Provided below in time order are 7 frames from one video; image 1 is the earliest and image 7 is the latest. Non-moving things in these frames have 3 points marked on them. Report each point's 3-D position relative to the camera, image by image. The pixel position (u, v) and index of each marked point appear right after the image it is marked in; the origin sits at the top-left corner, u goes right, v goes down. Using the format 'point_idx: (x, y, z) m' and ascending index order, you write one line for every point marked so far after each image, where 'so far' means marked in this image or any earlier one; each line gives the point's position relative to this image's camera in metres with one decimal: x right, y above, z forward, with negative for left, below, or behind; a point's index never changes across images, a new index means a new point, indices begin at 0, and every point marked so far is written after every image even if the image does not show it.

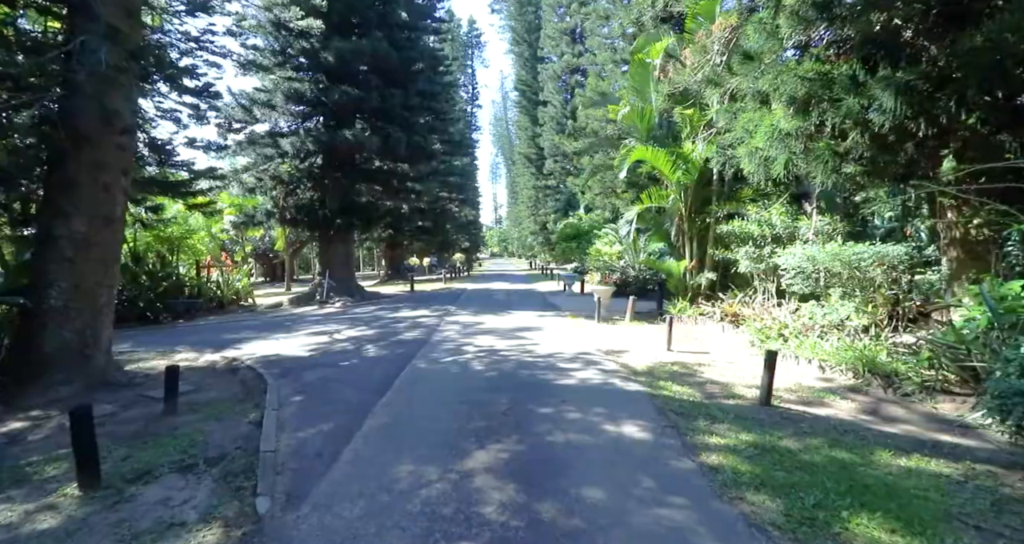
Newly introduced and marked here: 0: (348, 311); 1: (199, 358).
0: (-5.4, -1.3, +16.5) m
1: (-6.2, -1.7, +9.9) m
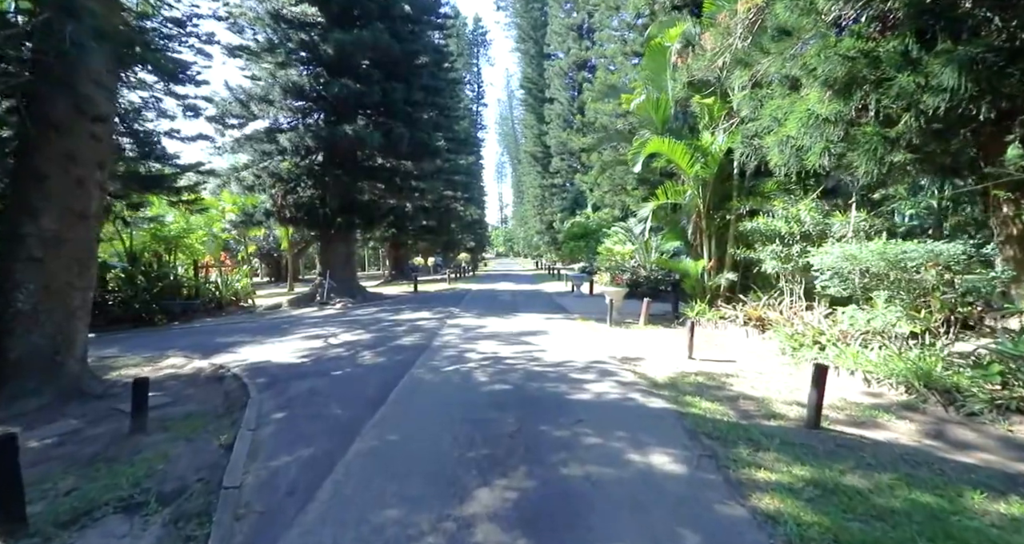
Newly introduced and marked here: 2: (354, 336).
0: (-5.2, -1.3, +15.9) m
1: (-6.1, -1.7, +9.3) m
2: (-3.4, -1.4, +10.8) m
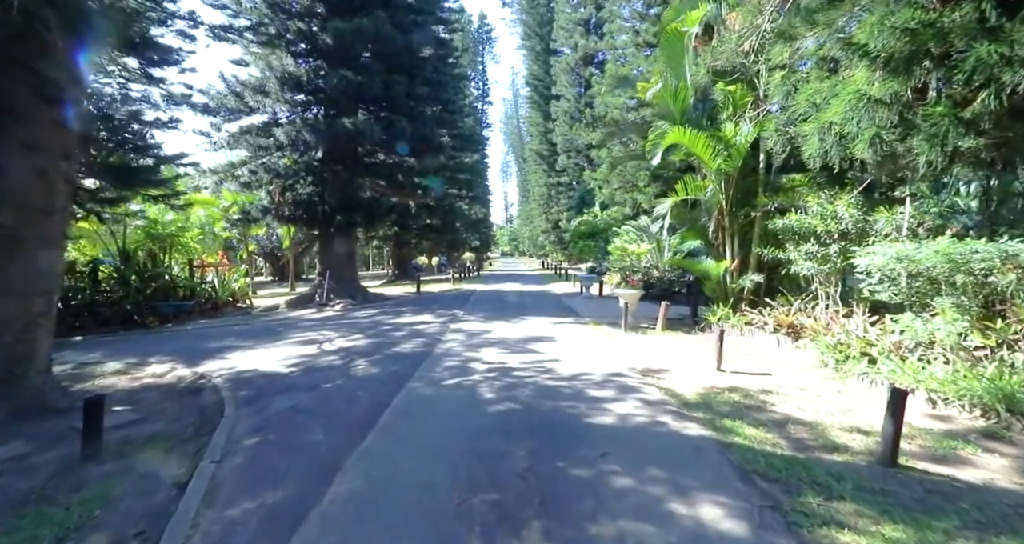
0: (-5.0, -1.3, +15.2) m
1: (-6.0, -1.7, +8.6) m
2: (-3.3, -1.4, +10.0) m
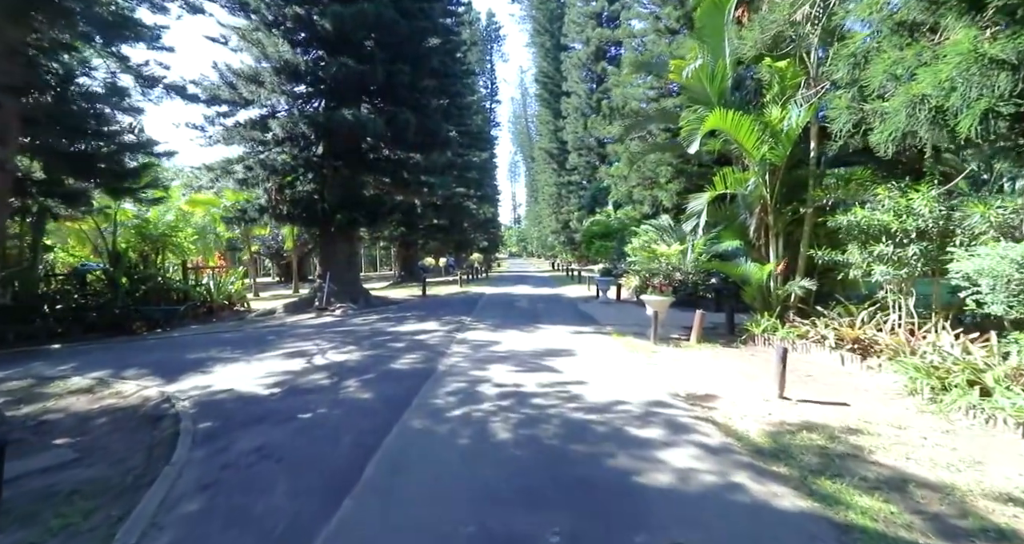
0: (-4.7, -1.4, +14.1) m
1: (-5.7, -1.8, +7.5) m
2: (-3.0, -1.5, +8.9) m
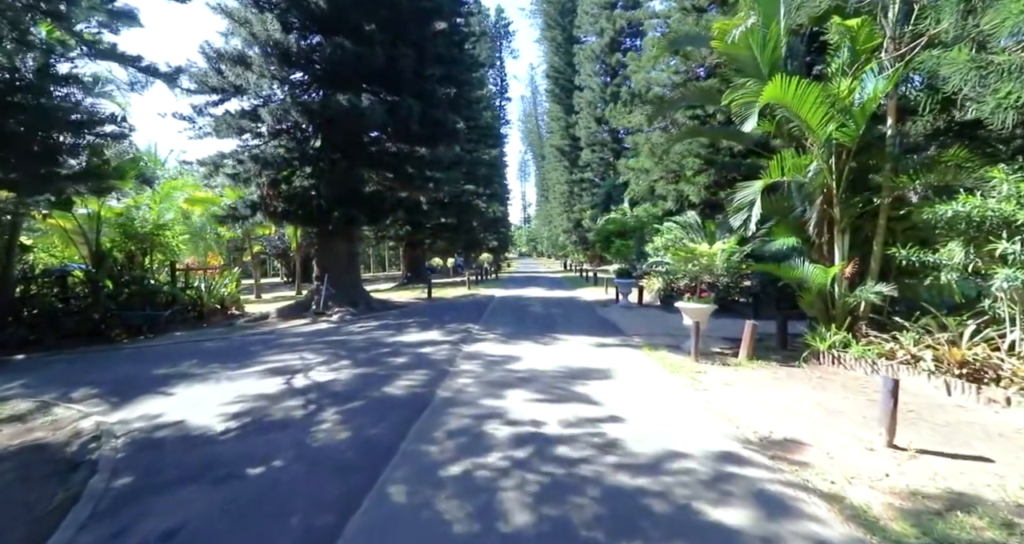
0: (-4.3, -1.4, +12.7) m
1: (-5.5, -1.9, +6.2) m
2: (-2.8, -1.5, +7.5) m
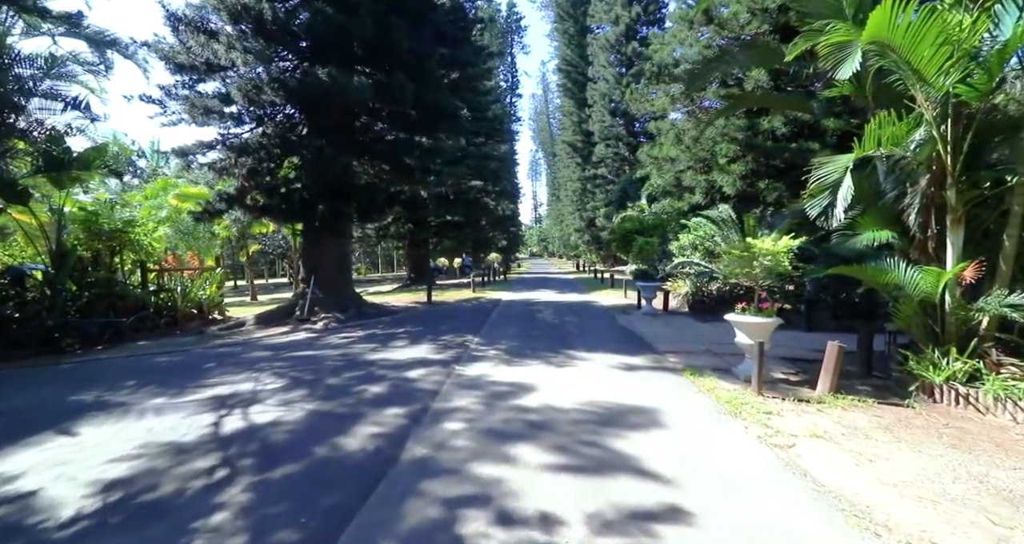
0: (-4.2, -1.5, +11.0) m
1: (-5.5, -1.9, +4.5) m
2: (-2.8, -1.6, +5.7) m
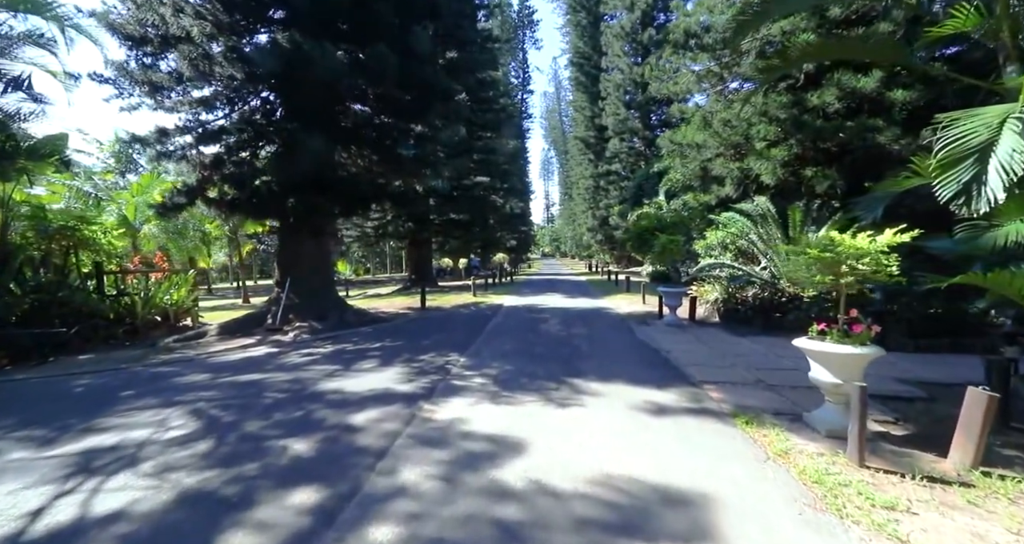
0: (-4.2, -1.5, +9.2) m
1: (-5.8, -2.0, +2.7) m
2: (-2.9, -1.6, +3.9) m
